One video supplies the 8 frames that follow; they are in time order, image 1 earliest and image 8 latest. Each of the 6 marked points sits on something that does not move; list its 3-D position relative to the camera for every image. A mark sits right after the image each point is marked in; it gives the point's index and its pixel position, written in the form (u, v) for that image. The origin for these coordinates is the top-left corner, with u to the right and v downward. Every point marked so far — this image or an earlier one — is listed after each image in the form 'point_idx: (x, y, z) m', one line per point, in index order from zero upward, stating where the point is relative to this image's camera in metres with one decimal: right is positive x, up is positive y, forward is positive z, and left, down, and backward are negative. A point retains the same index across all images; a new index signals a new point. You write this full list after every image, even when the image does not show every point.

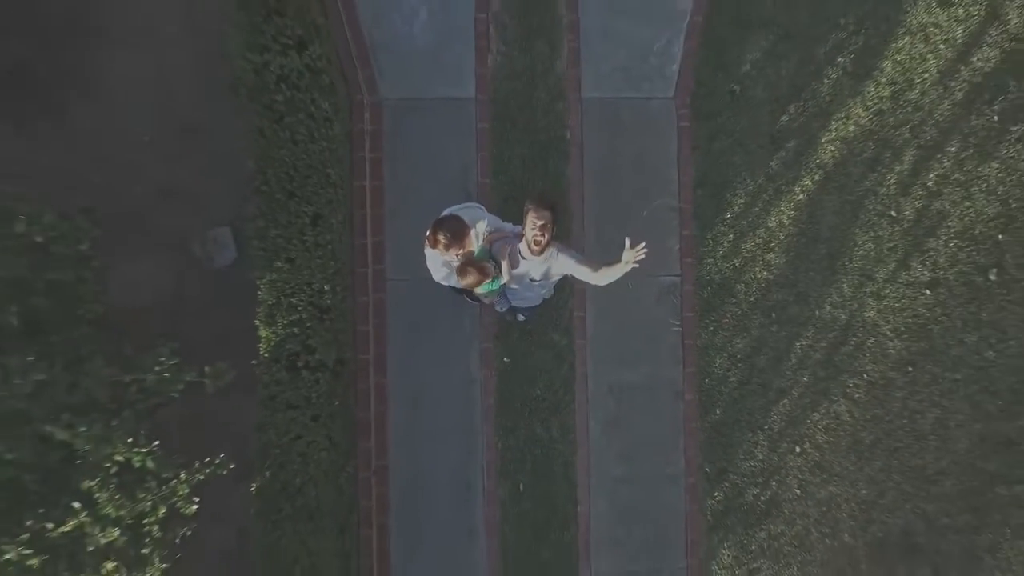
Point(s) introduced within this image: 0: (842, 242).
0: (+8.0, +1.2, +4.4) m
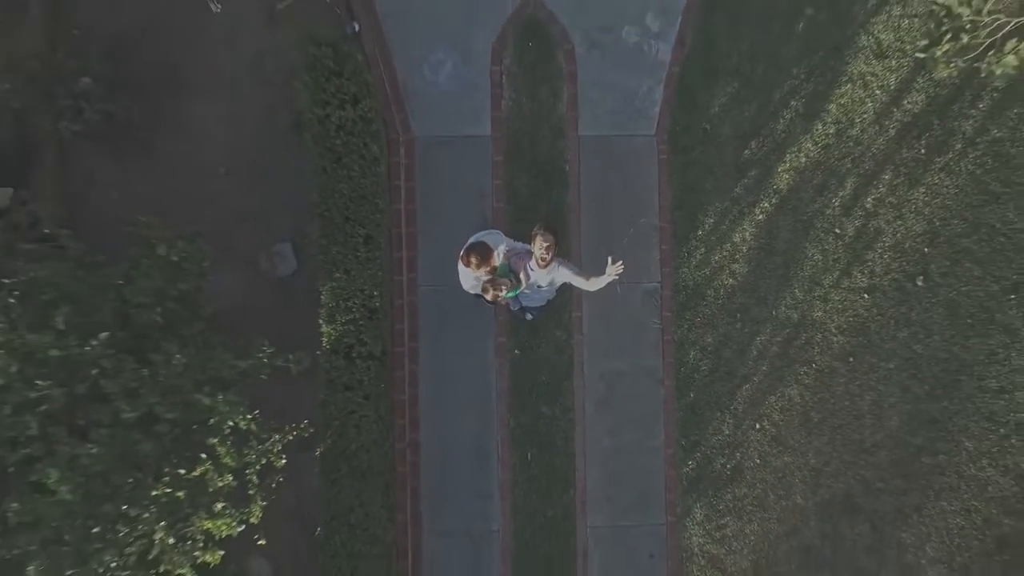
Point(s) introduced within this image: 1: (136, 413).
0: (+8.3, +1.0, +5.3) m
1: (-6.7, -2.2, +3.3) m
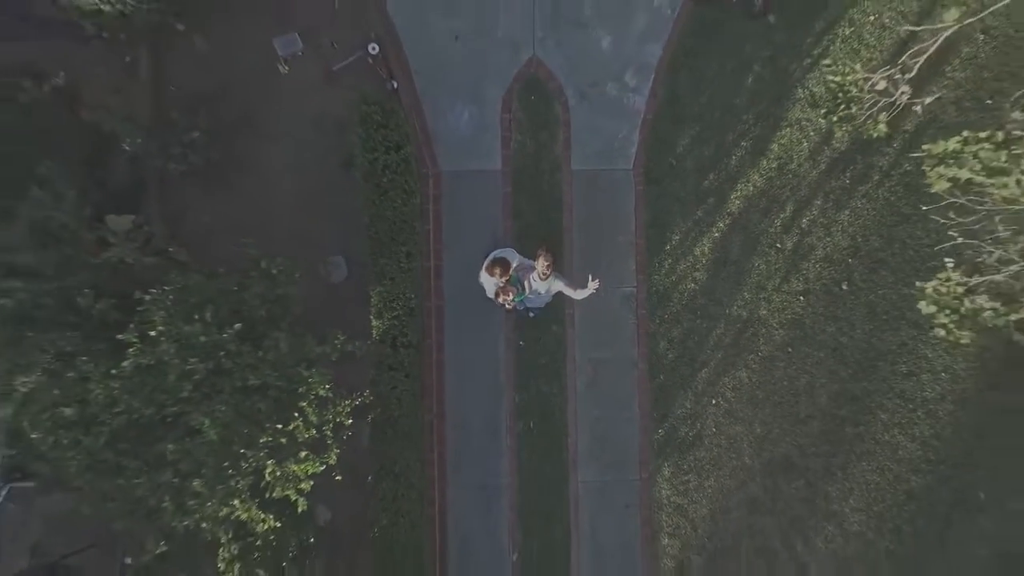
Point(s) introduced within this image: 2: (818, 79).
0: (+8.5, +0.9, +6.7) m
1: (-6.5, -2.3, +4.7) m
2: (+10.4, +6.9, +6.2) m
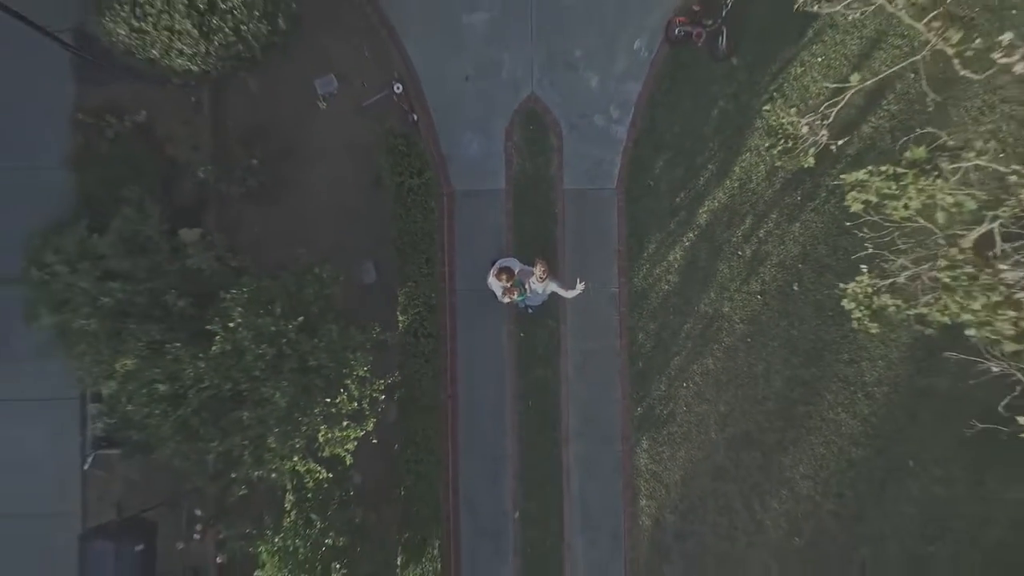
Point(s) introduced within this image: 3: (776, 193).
0: (+8.6, +0.9, +7.9) m
1: (-6.4, -2.4, +5.9) m
2: (+10.5, +6.9, +7.4) m
3: (+11.5, +4.2, +7.9) m
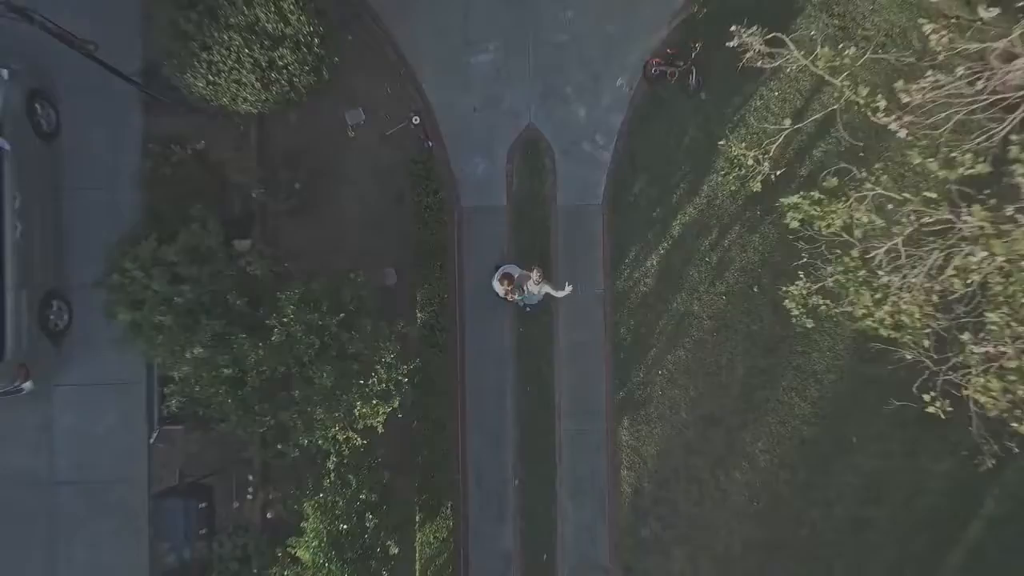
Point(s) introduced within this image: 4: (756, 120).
0: (+8.6, +0.8, +9.2) m
1: (-6.4, -2.4, +7.2) m
2: (+10.5, +6.8, +8.7) m
3: (+11.5, +4.1, +9.2) m
4: (+12.2, +8.4, +9.2) m
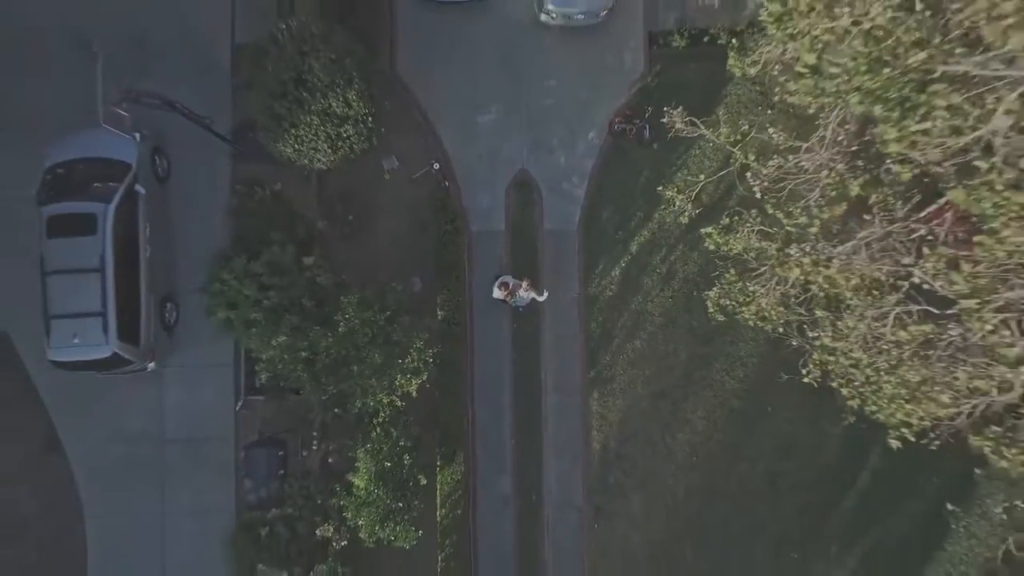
0: (+8.4, +0.5, +12.1) m
1: (-6.6, -2.8, +10.0) m
2: (+10.3, +6.5, +11.6) m
3: (+11.3, +3.8, +12.1) m
4: (+12.0, +8.1, +12.0) m
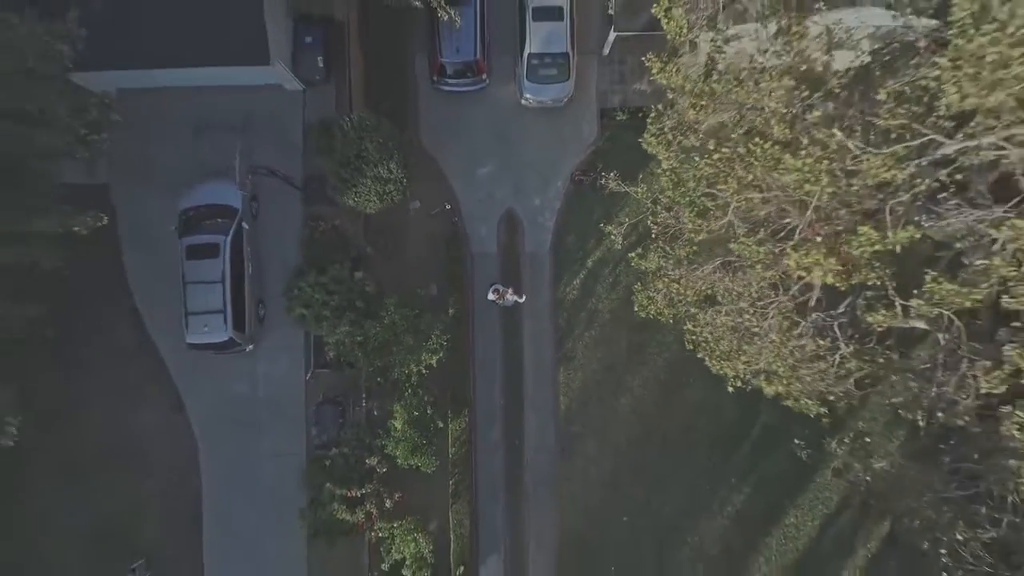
0: (+7.5, 0.0, +16.9) m
1: (-7.5, -3.2, +14.7) m
2: (+9.4, +6.0, +16.4) m
3: (+10.4, +3.3, +16.9) m
4: (+11.1, +7.7, +16.8) m
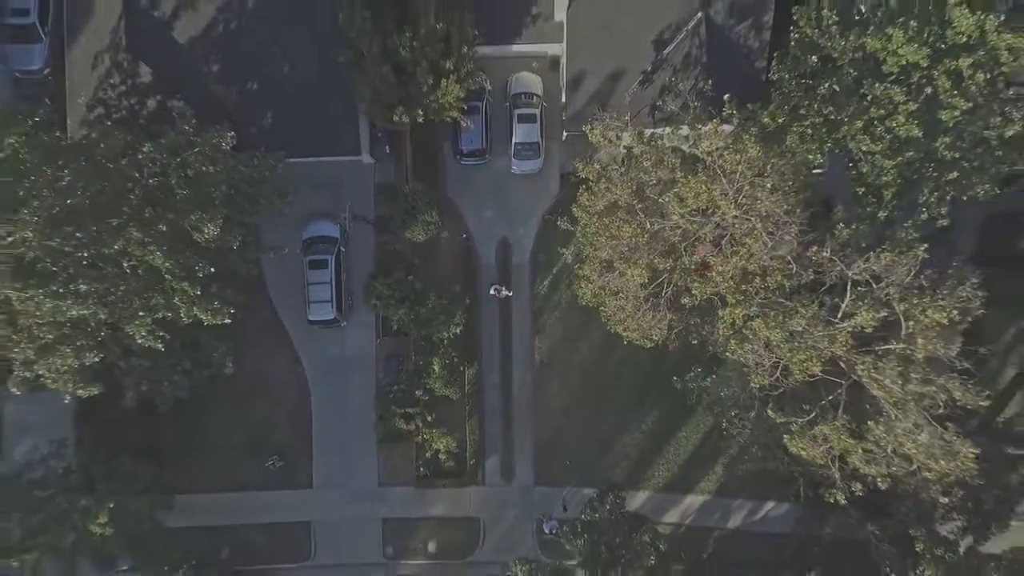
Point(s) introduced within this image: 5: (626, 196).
0: (+6.5, +0.2, +26.6) m
1: (-8.5, -3.0, +24.4) m
2: (+8.4, +6.3, +26.1) m
3: (+9.3, +3.5, +26.6) m
4: (+10.1, +7.9, +26.6) m
5: (+12.0, +9.7, +19.4) m
